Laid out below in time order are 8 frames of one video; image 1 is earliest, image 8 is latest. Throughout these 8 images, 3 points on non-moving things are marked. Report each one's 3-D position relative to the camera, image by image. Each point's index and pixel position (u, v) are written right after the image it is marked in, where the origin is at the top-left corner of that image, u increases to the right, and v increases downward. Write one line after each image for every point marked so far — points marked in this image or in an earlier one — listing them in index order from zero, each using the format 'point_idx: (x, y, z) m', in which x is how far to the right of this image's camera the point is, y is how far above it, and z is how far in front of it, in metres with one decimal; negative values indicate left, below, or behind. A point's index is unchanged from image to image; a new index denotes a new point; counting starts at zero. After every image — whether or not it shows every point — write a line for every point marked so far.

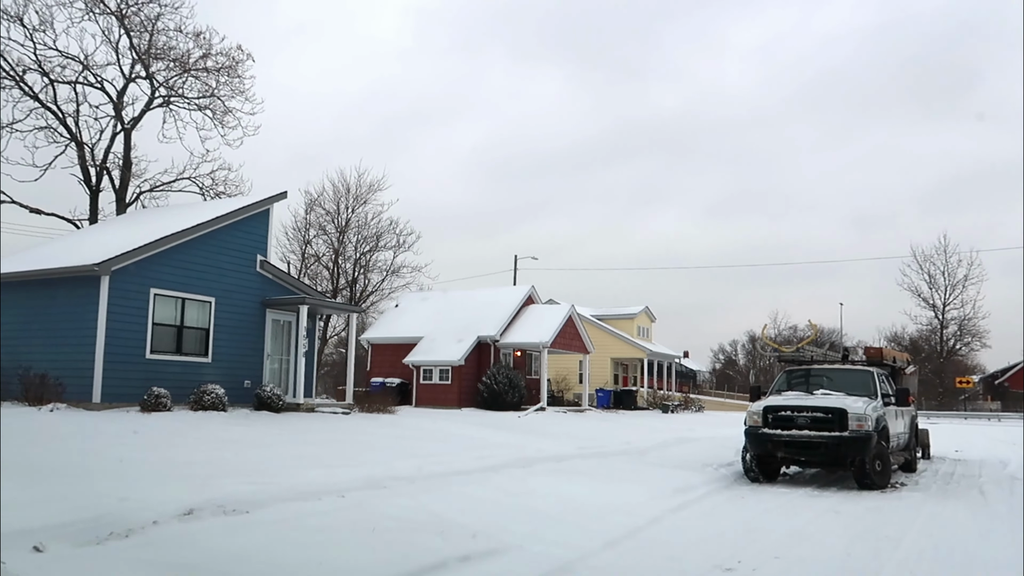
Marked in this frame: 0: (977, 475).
0: (+8.5, -3.5, +14.9) m
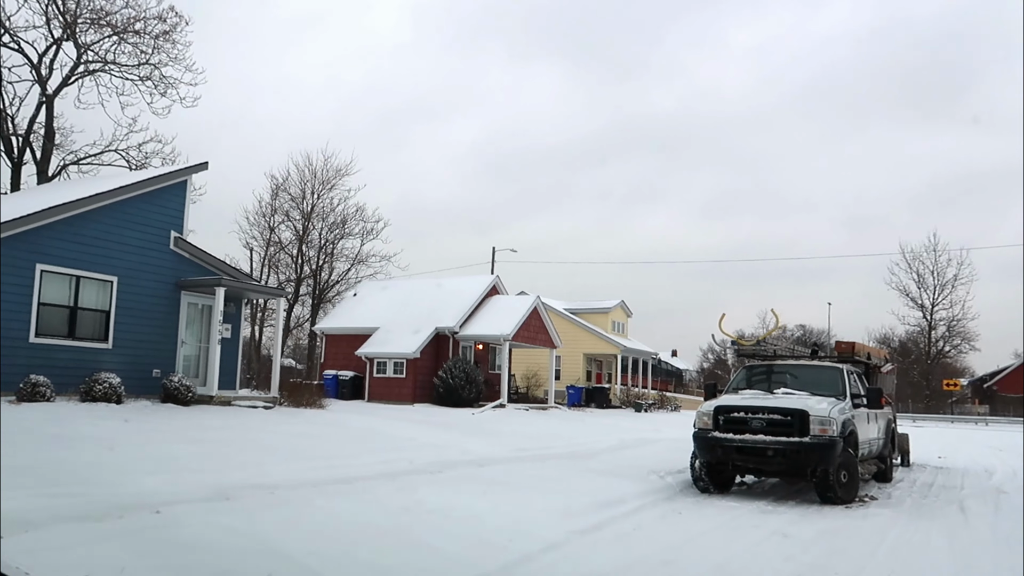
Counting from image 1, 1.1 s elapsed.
0: (+7.3, -3.3, +13.4) m
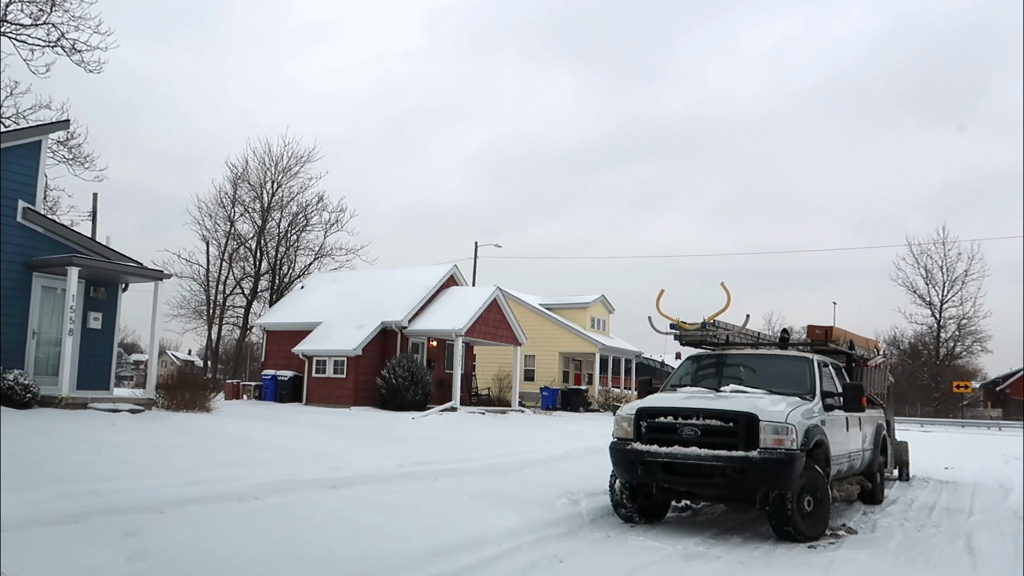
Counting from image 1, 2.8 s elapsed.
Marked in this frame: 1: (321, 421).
0: (+5.9, -2.9, +10.6) m
1: (-4.0, -2.8, +17.1) m
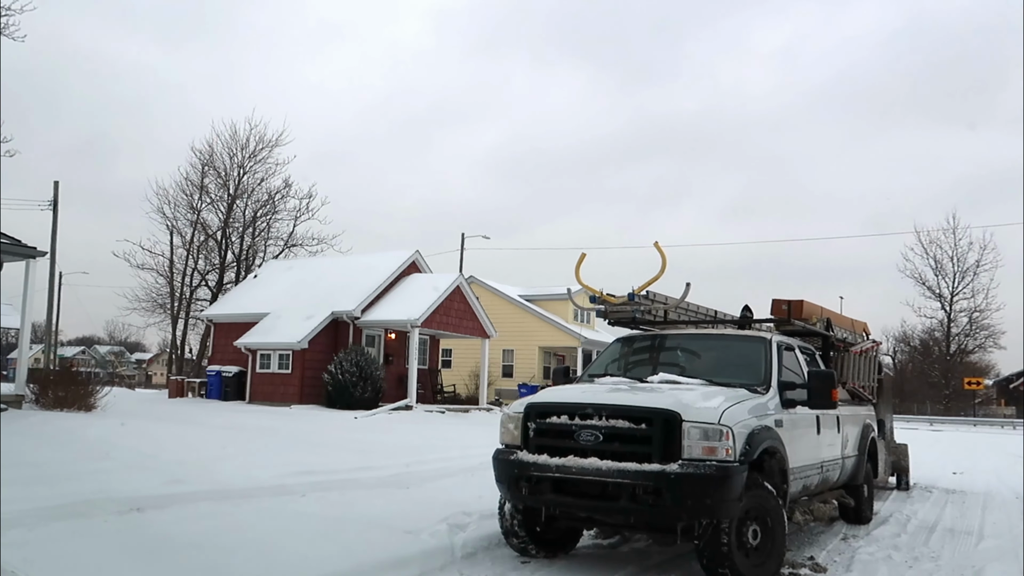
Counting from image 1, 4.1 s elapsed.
0: (+4.8, -2.6, +8.5) m
1: (-5.0, -2.4, +15.1) m
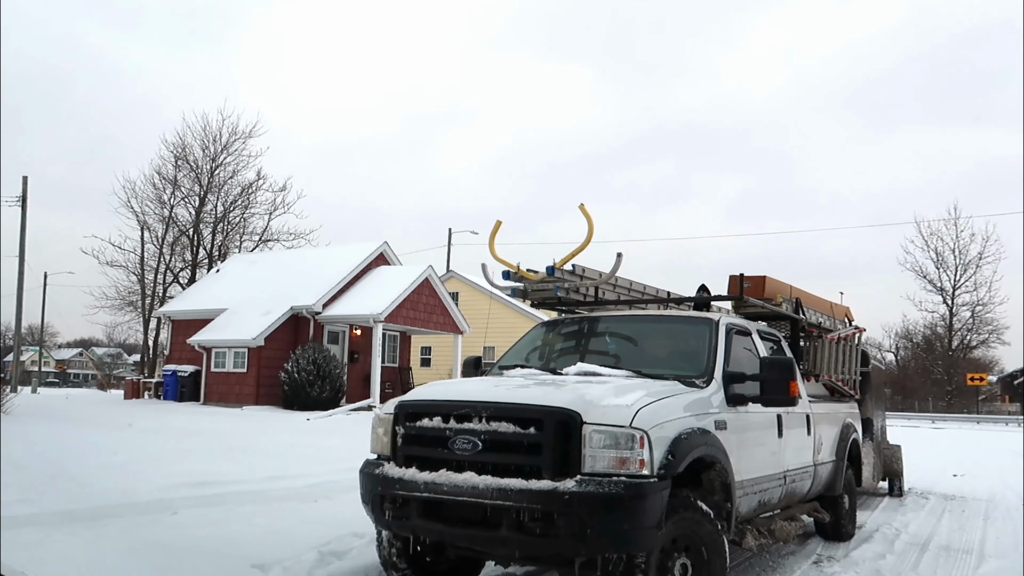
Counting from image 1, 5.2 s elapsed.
0: (+4.1, -2.3, +7.2) m
1: (-5.8, -2.3, +13.8) m
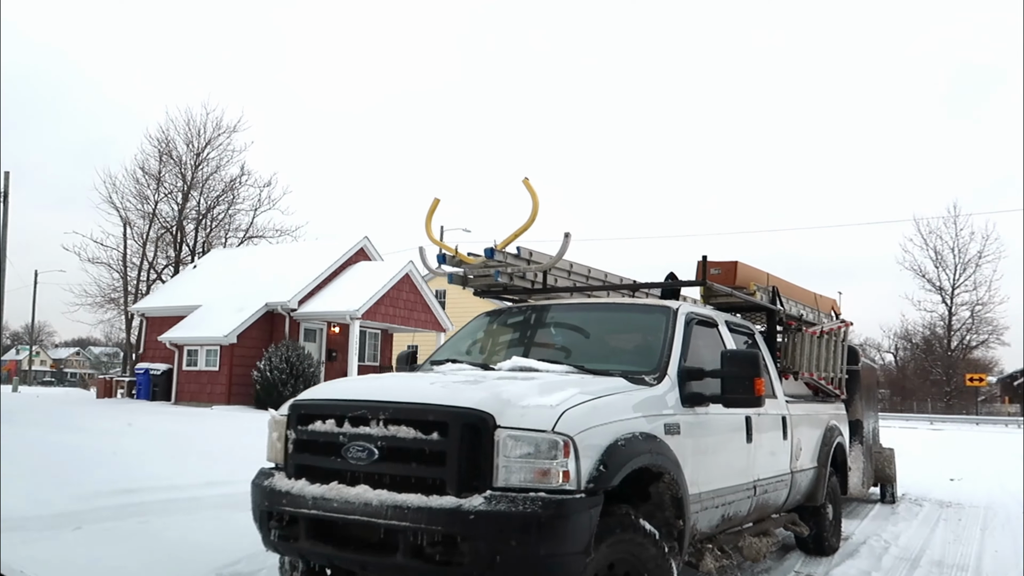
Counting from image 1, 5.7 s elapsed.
0: (+3.7, -2.2, +6.5) m
1: (-6.2, -2.2, +13.1) m
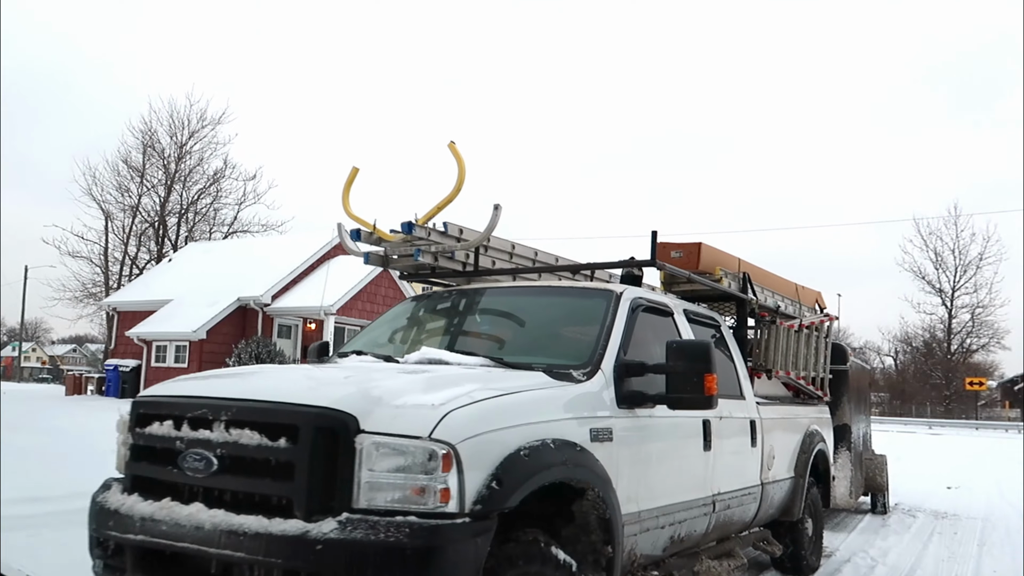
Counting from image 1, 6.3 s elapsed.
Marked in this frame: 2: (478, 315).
0: (+3.2, -2.2, +5.8) m
1: (-6.6, -2.0, +12.4) m
2: (-0.2, -0.2, +4.5) m
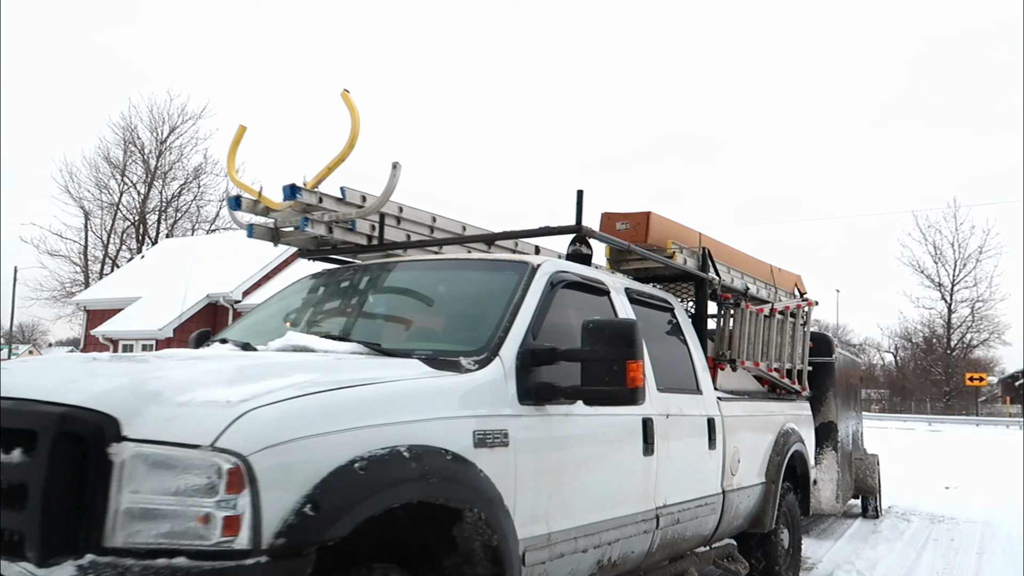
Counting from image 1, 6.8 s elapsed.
0: (+2.8, -2.0, +5.1) m
1: (-7.0, -2.0, +11.7) m
2: (-0.6, 0.0, +3.8) m
